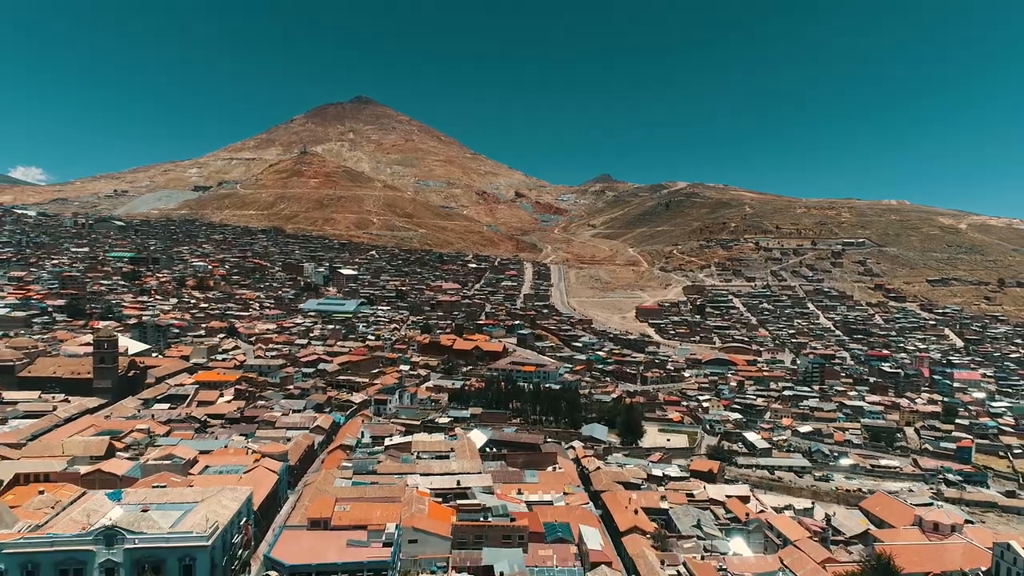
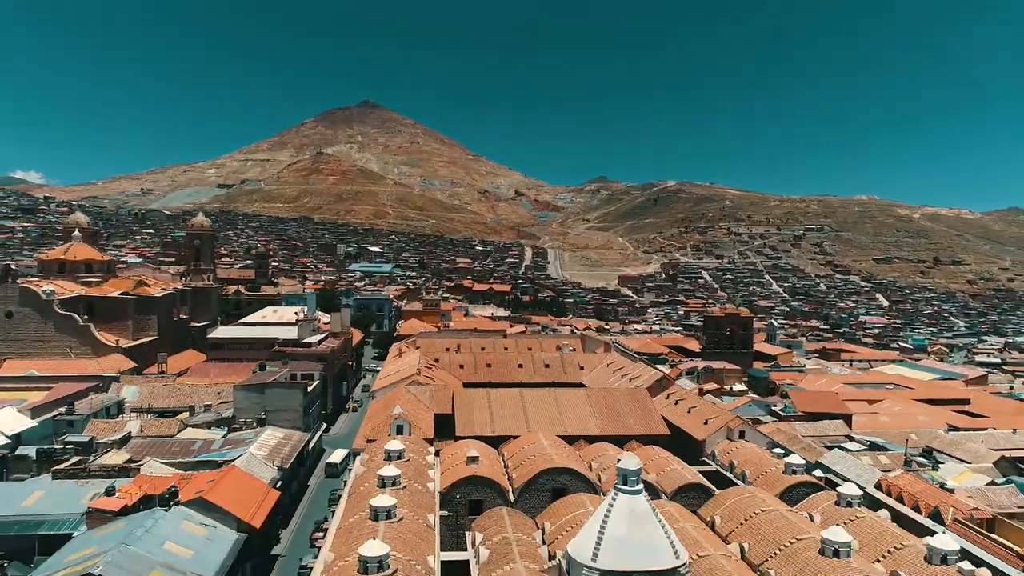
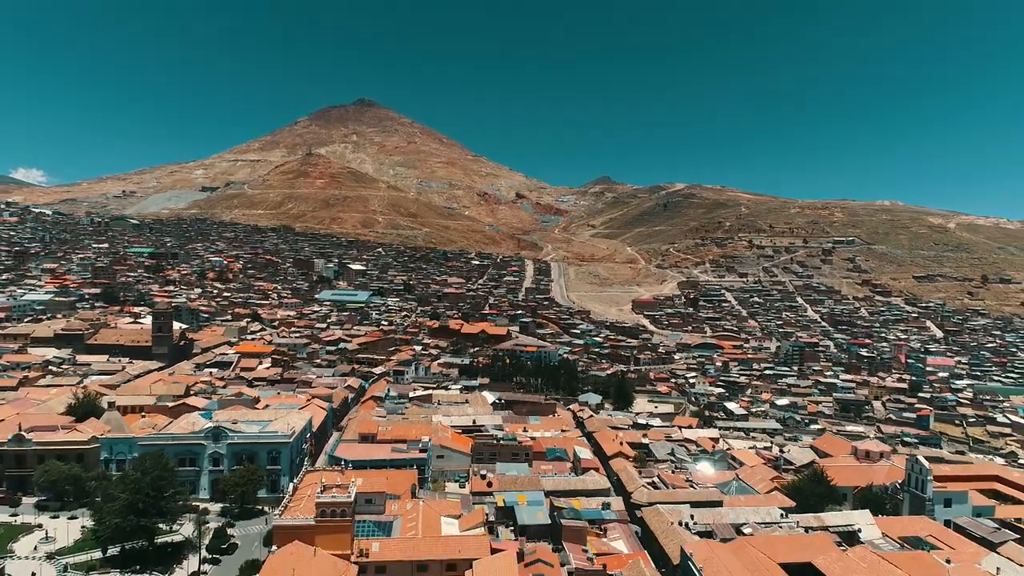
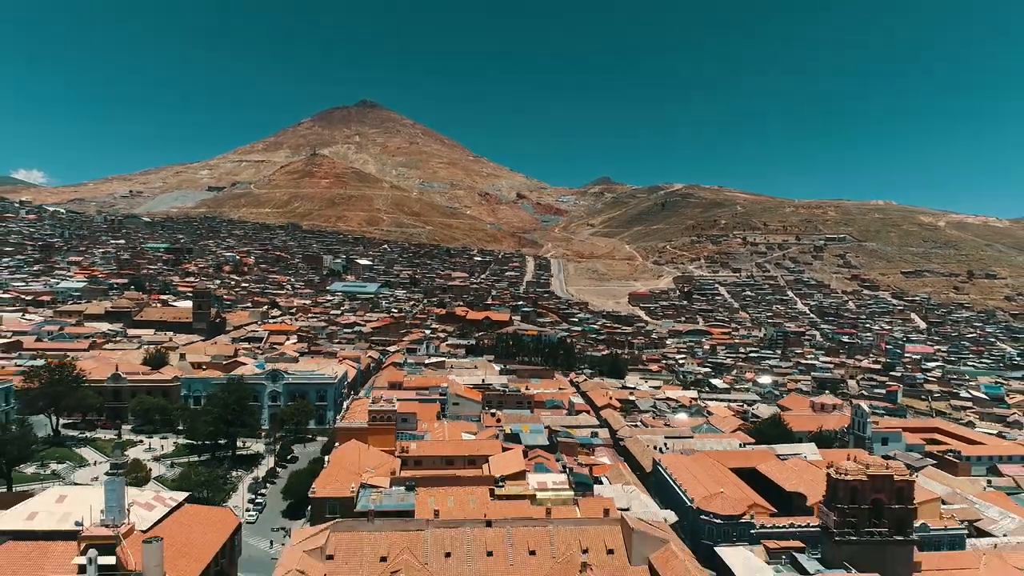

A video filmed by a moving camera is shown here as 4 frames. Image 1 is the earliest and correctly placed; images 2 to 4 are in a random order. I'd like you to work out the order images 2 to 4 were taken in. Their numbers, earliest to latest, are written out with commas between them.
3, 4, 2
